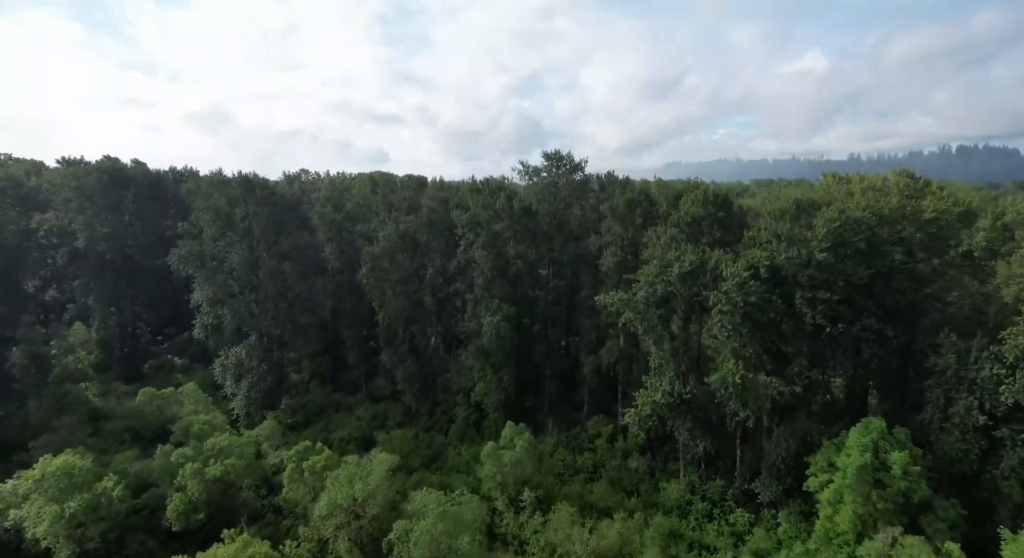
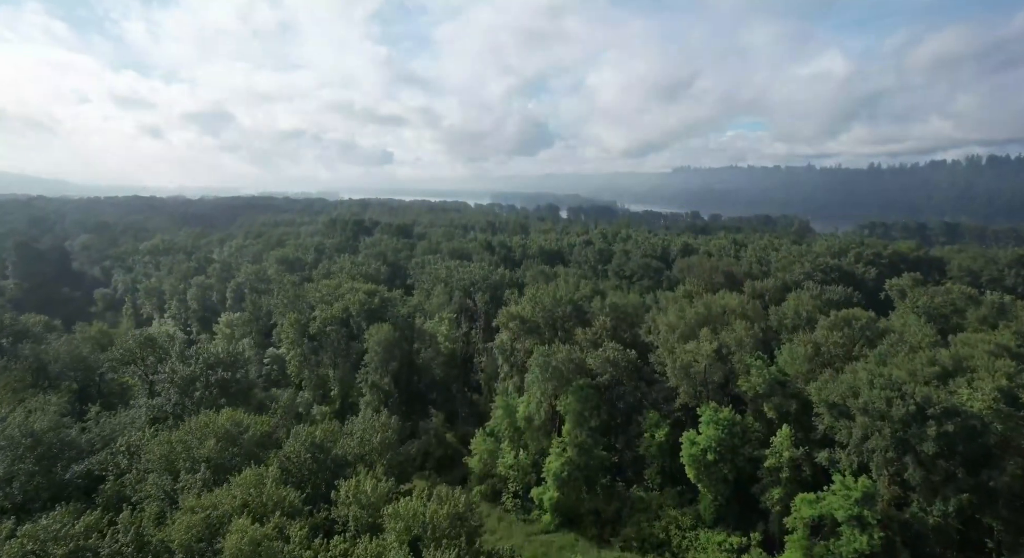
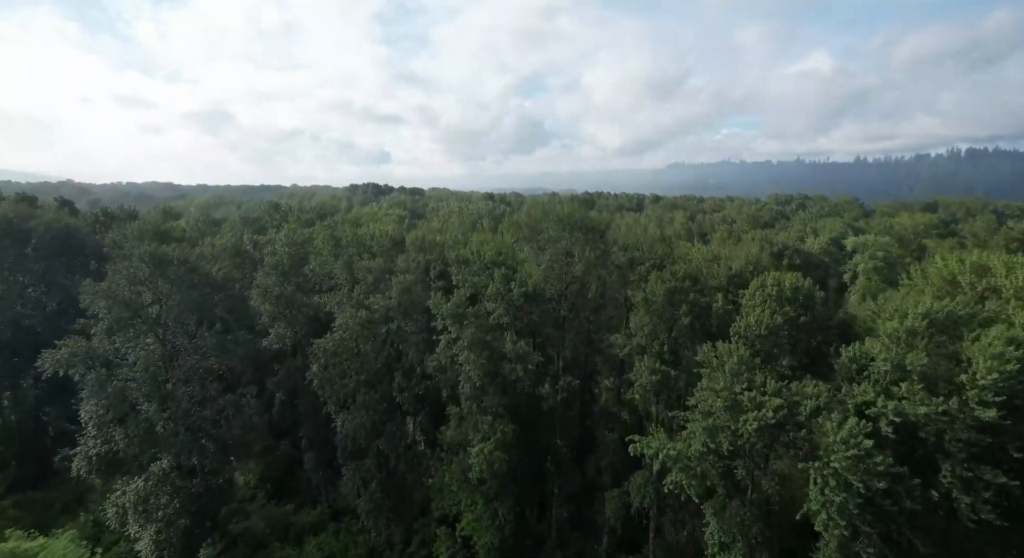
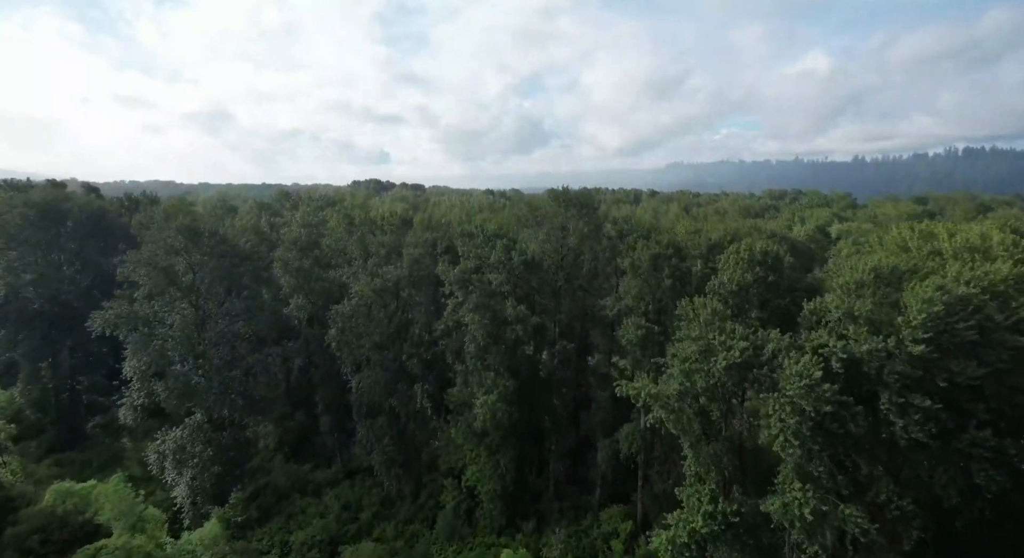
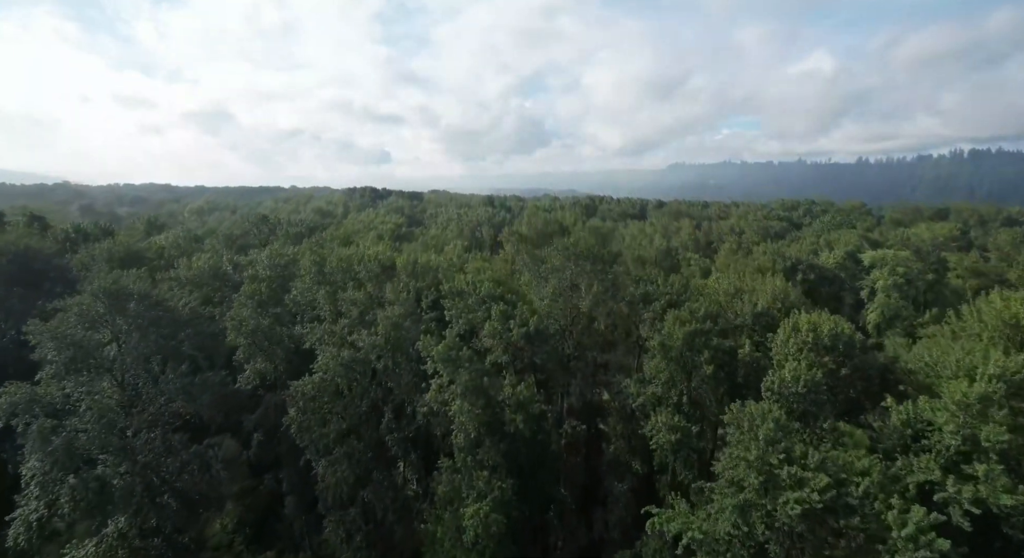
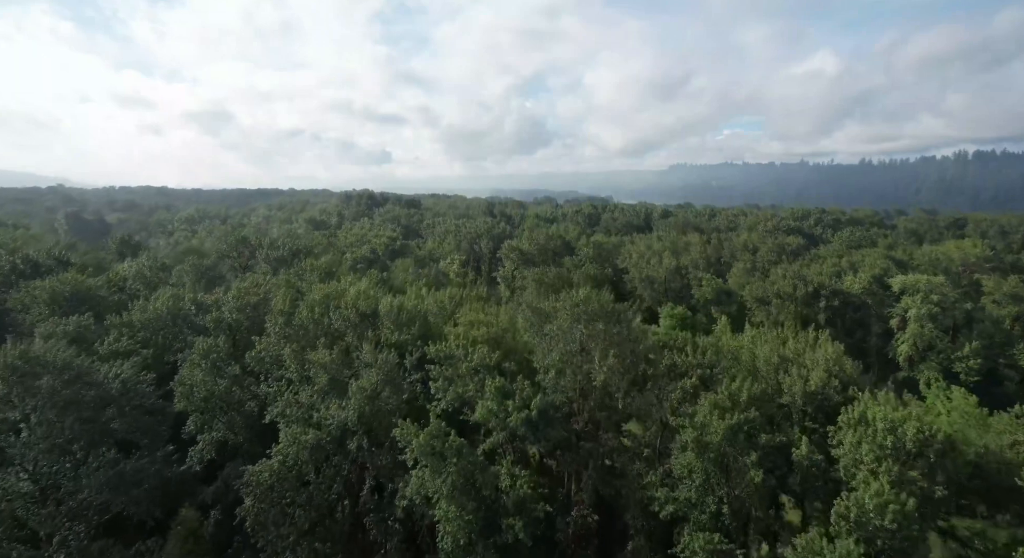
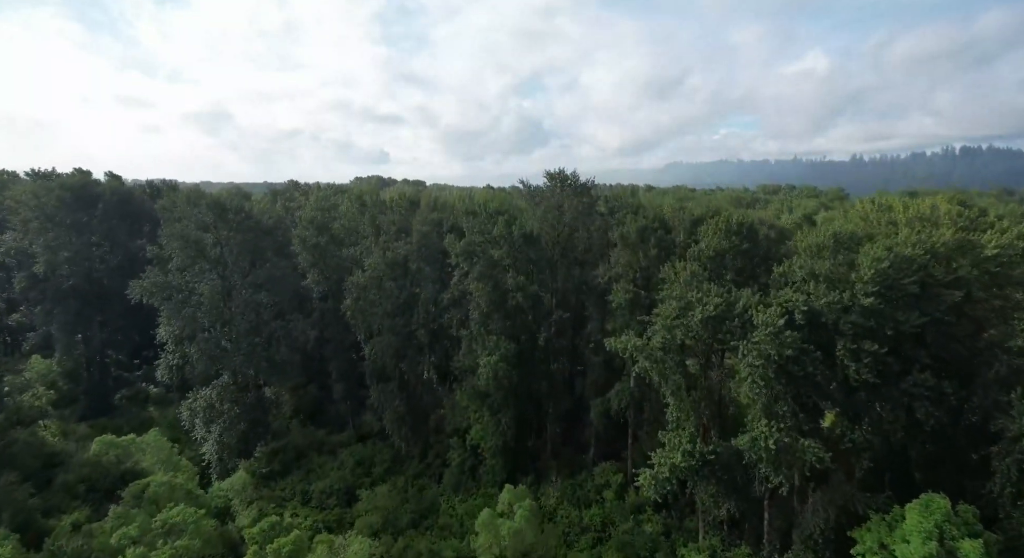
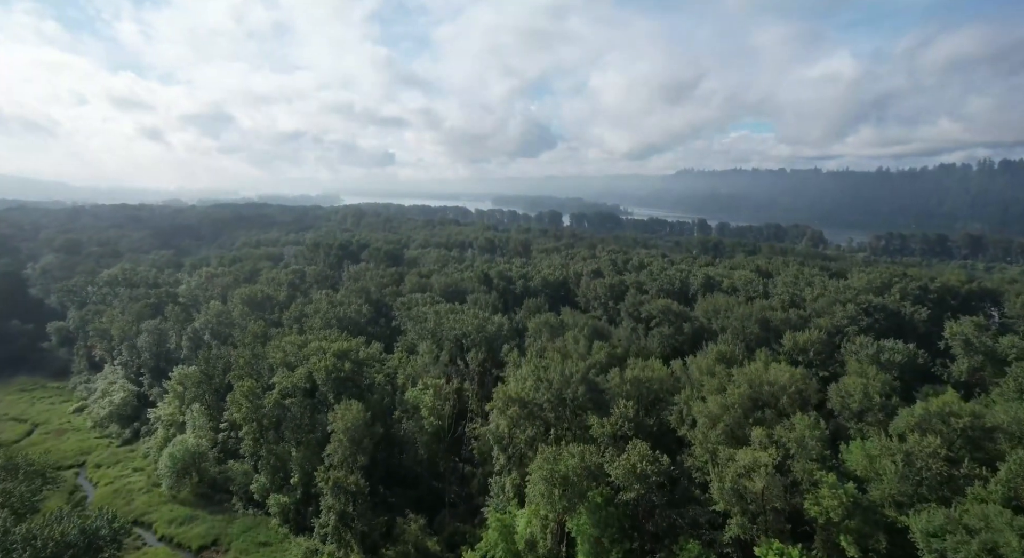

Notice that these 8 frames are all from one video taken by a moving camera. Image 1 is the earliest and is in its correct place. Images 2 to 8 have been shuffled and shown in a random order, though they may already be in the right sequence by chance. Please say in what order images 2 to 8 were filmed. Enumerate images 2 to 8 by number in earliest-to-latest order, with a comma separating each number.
7, 4, 3, 5, 6, 2, 8
